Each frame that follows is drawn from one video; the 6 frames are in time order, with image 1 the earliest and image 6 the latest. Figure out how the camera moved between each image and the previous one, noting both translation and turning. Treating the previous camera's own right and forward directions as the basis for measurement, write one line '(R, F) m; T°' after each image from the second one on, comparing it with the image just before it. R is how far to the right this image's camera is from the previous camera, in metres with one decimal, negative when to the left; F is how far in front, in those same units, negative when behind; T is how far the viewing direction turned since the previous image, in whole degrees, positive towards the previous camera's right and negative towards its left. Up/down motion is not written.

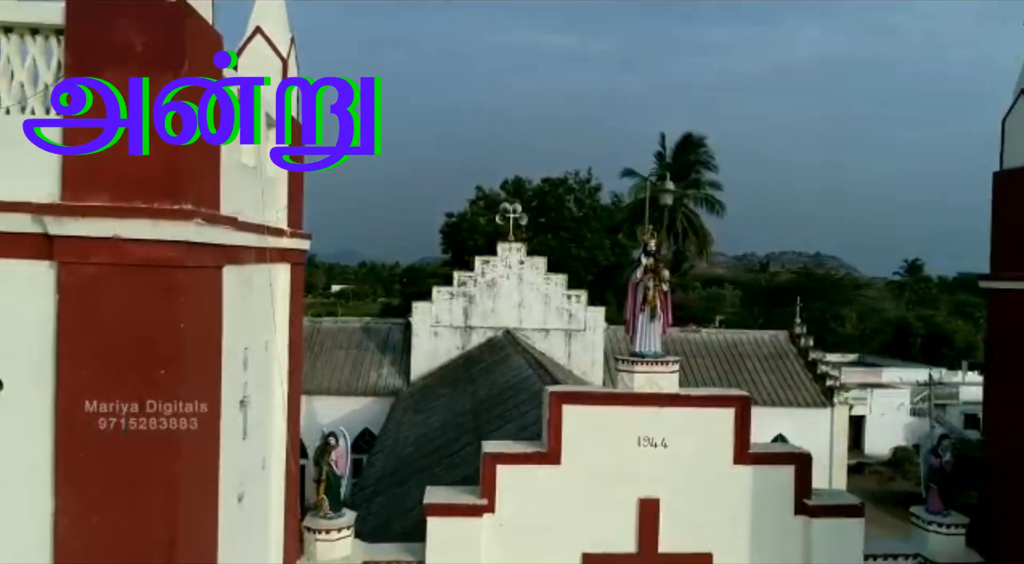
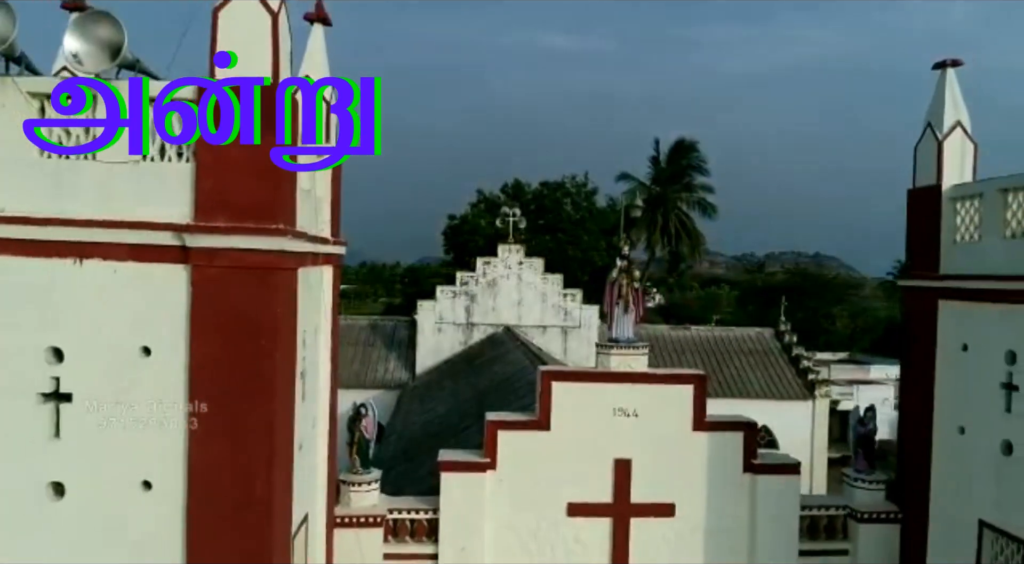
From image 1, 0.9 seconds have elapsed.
(0.0, -1.5) m; 0°
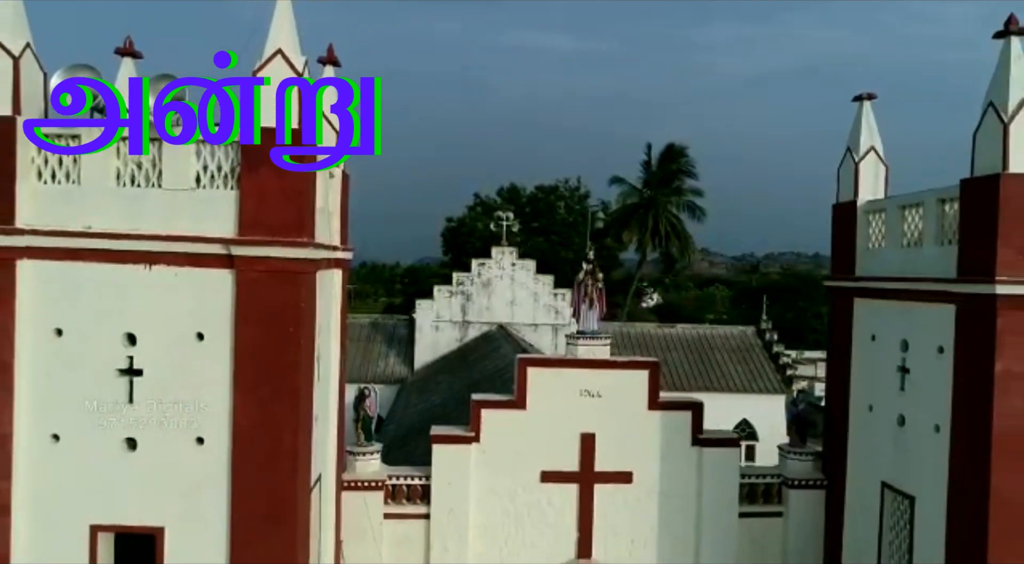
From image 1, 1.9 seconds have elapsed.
(+0.4, -1.4) m; 0°
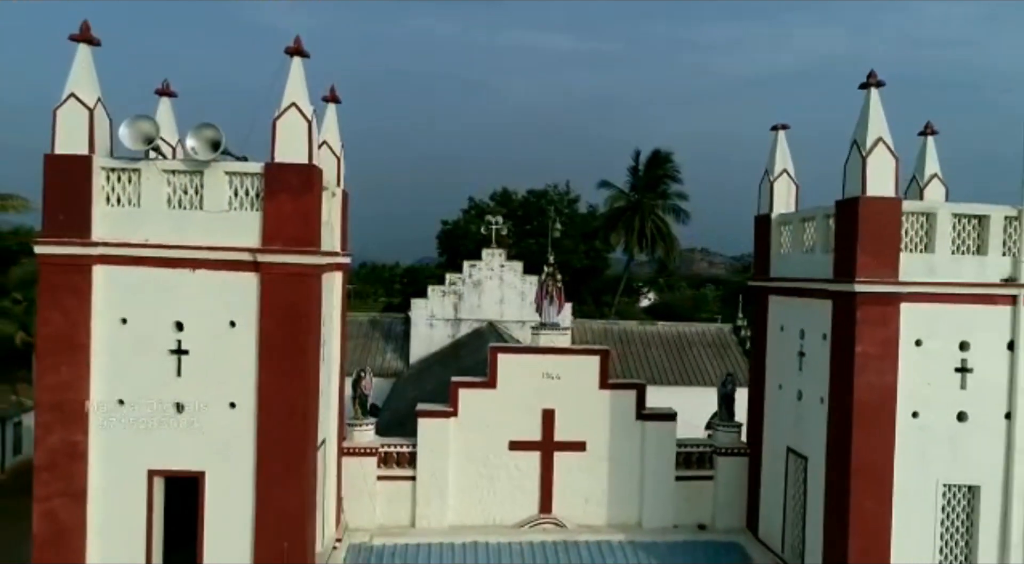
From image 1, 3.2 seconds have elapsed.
(+0.7, -1.9) m; 0°
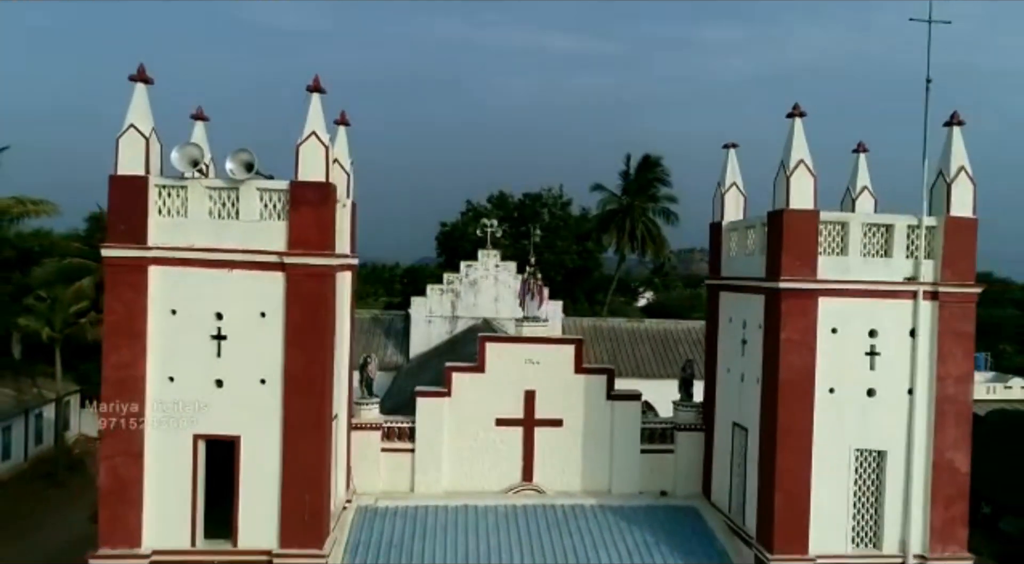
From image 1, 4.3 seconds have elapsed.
(+0.4, -1.7) m; 0°
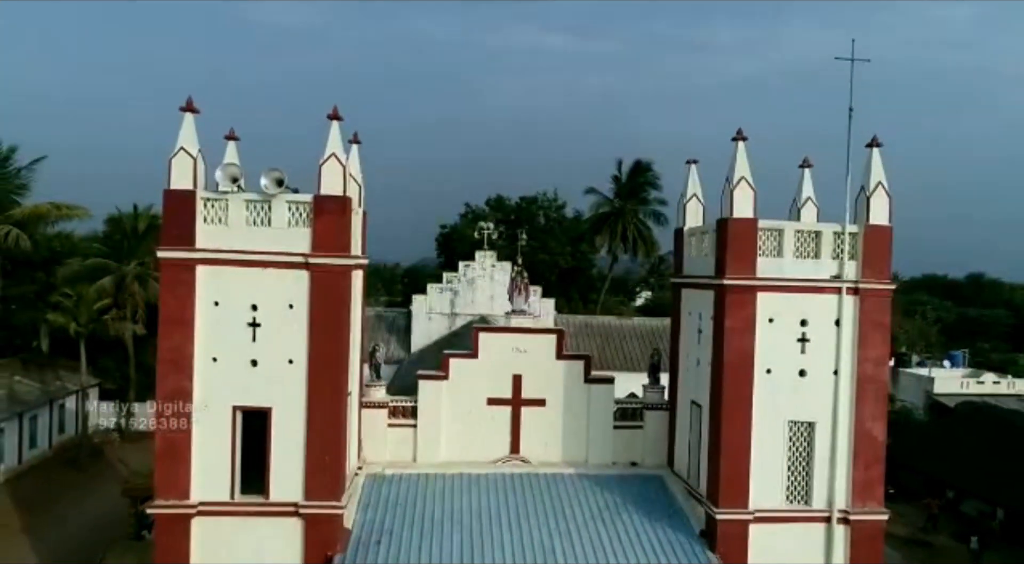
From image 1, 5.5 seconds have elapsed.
(+0.3, -2.0) m; 0°
